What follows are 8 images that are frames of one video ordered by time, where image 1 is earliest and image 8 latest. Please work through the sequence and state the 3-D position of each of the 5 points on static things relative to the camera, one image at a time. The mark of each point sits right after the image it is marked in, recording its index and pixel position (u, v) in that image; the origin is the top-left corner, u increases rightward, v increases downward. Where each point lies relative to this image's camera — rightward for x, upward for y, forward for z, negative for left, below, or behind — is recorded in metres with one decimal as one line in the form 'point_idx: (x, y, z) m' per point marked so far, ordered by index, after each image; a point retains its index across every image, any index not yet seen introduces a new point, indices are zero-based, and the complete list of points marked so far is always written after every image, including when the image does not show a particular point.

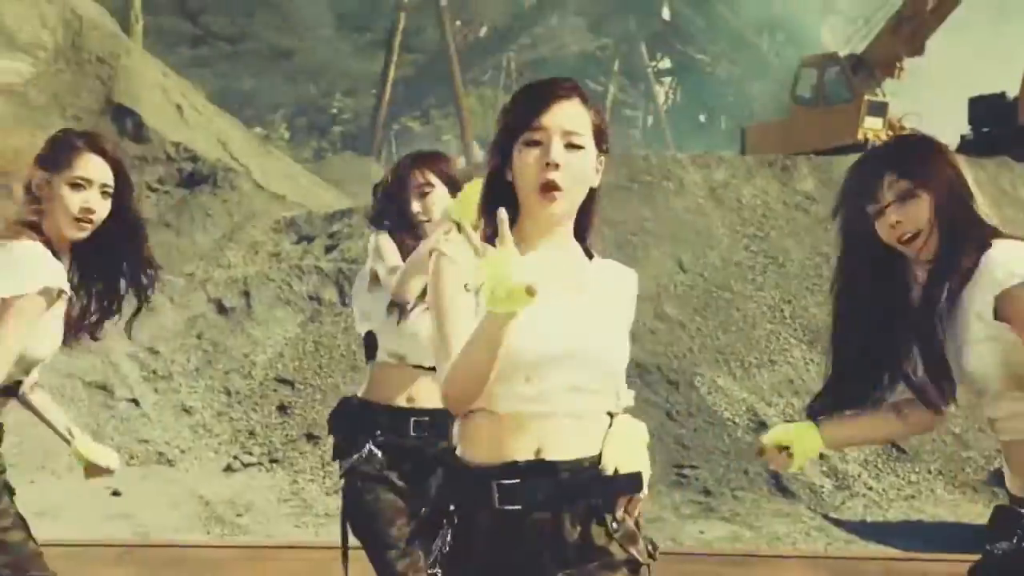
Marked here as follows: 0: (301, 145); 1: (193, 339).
0: (-1.0, +0.7, +3.6) m
1: (-1.3, -0.2, +3.3) m
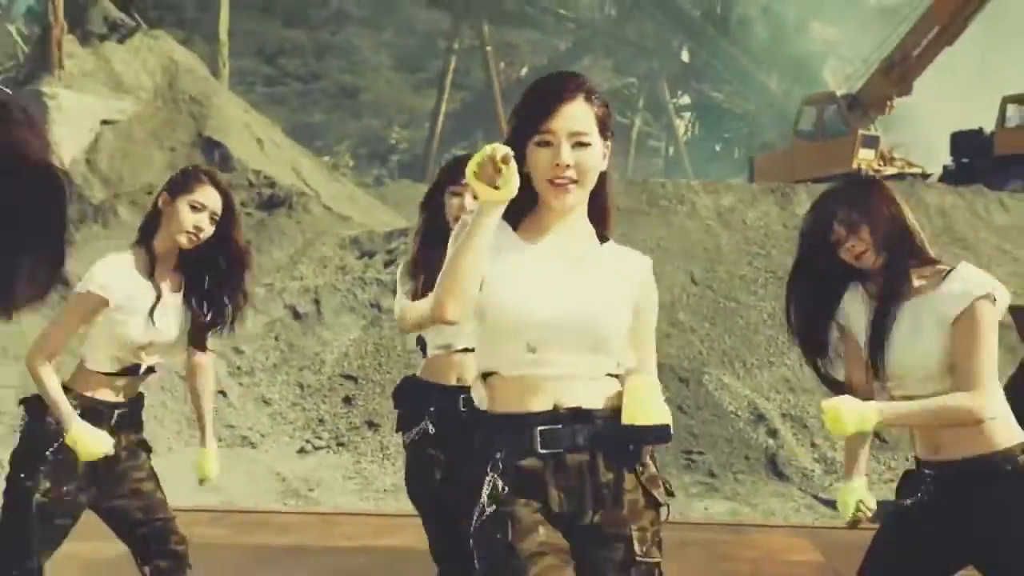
0: (-0.8, +0.6, +4.2) m
1: (-1.1, -0.2, +3.8) m
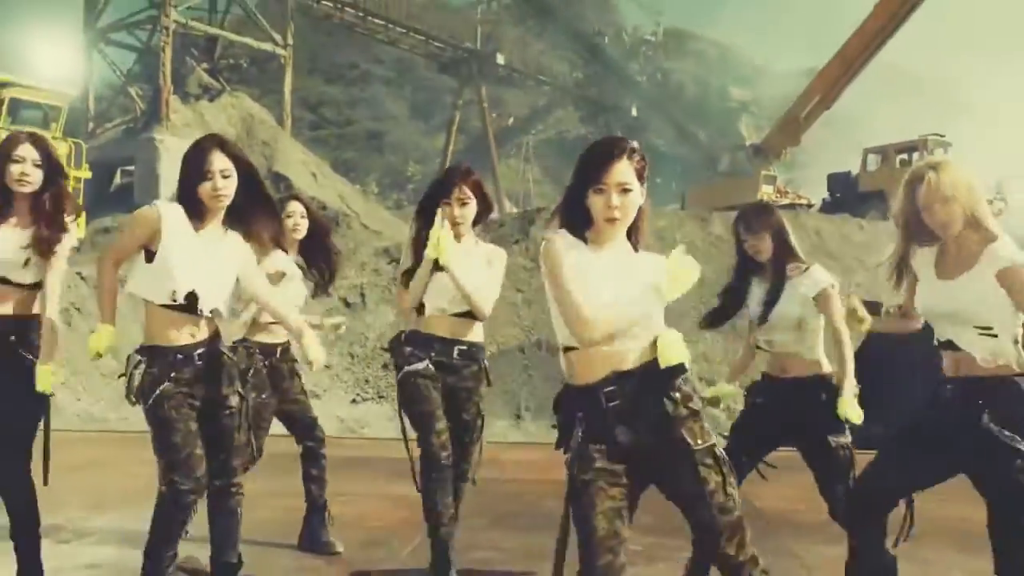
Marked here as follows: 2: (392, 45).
0: (-0.8, +0.6, +5.5) m
1: (-1.2, -0.2, +5.2) m
2: (-0.9, +1.7, +5.7) m
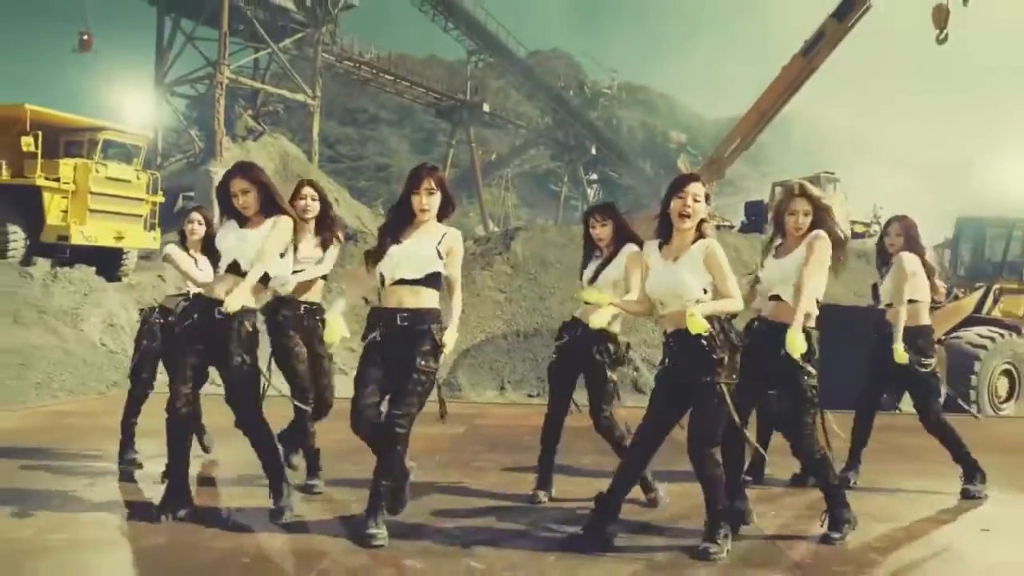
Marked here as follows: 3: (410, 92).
0: (-1.0, +0.6, +6.9) m
1: (-1.3, -0.2, +6.5) m
2: (-1.0, +1.7, +7.1) m
3: (-0.9, +1.7, +7.1) m
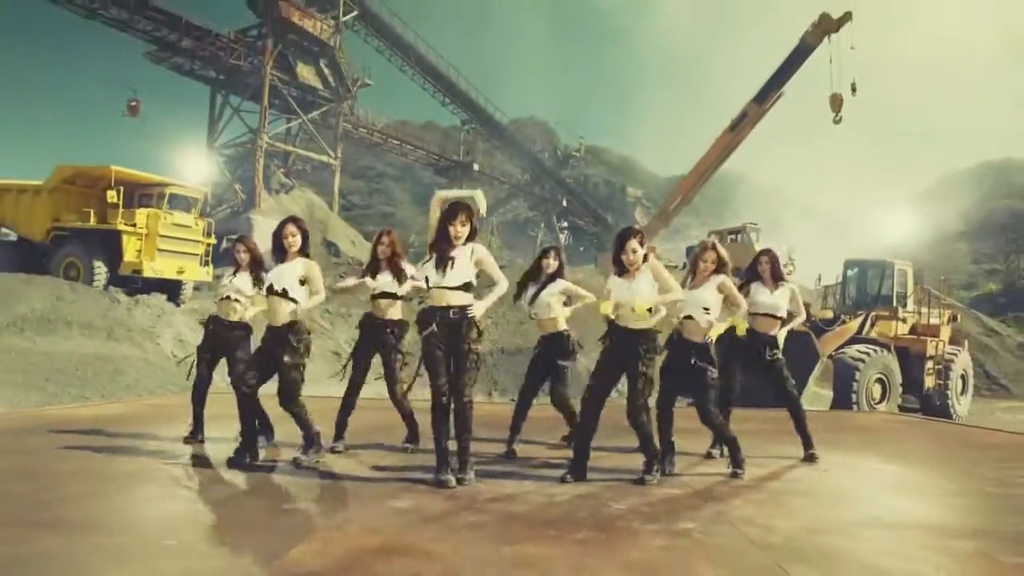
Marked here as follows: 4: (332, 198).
0: (-1.1, +0.3, +8.3) m
1: (-1.5, -0.5, +7.9) m
2: (-1.2, +1.4, +8.6) m
3: (-1.1, +1.4, +8.6) m
4: (-1.9, +0.9, +8.4) m
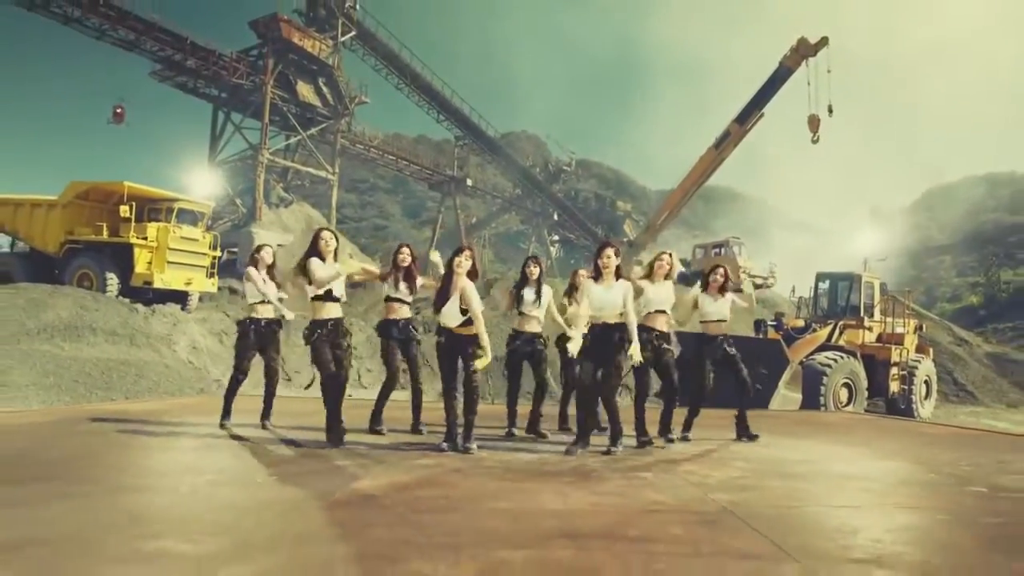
0: (-1.2, +0.2, +8.6) m
1: (-1.5, -0.6, +8.2) m
2: (-1.3, +1.3, +8.9) m
3: (-1.1, +1.3, +8.9) m
4: (-2.0, +0.8, +8.6) m
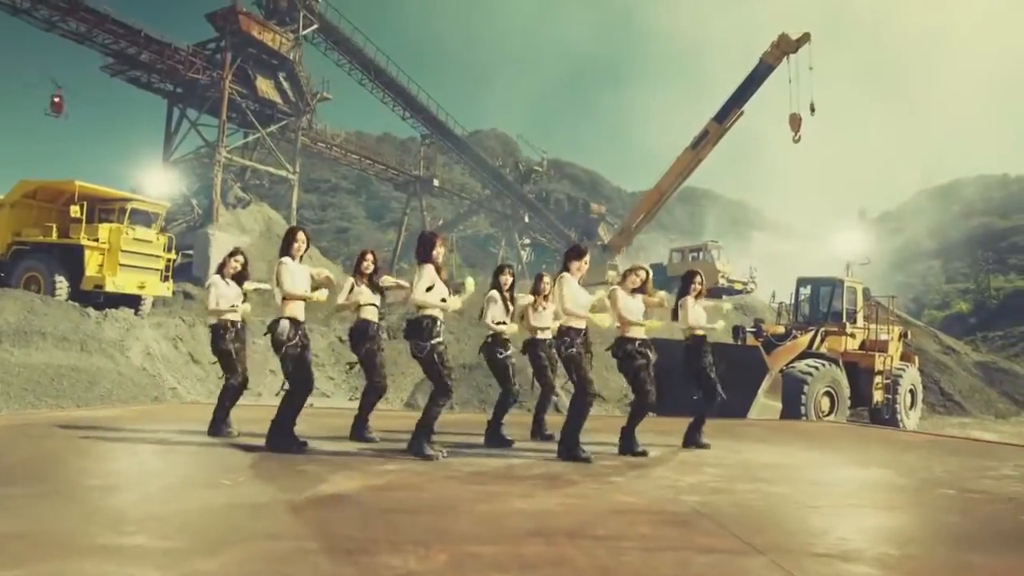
0: (-1.5, +0.1, +8.3) m
1: (-1.9, -0.7, +7.8) m
2: (-1.6, +1.2, +8.6) m
3: (-1.5, +1.3, +8.6) m
4: (-2.3, +0.7, +8.3) m
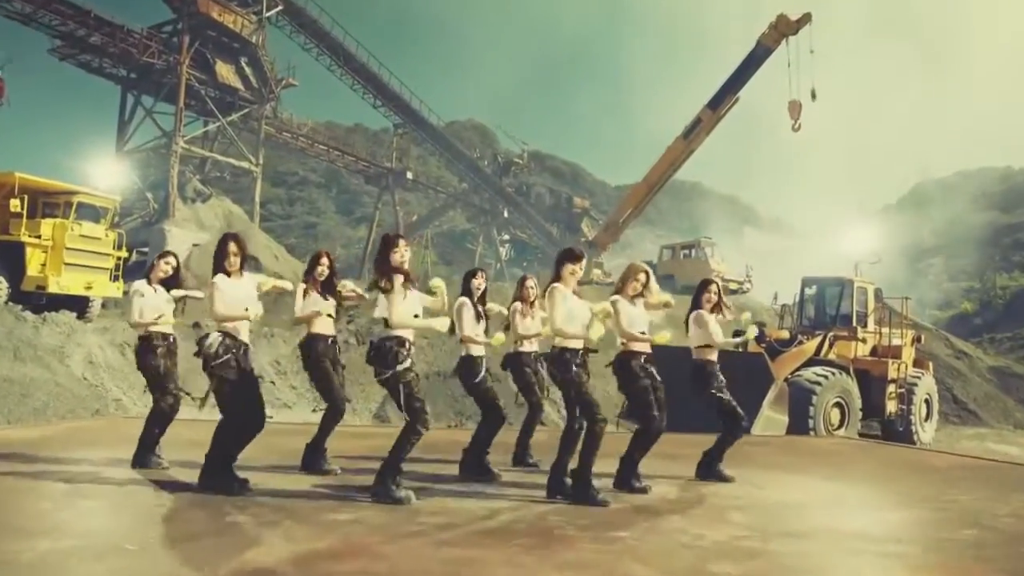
0: (-1.7, +0.1, +7.8) m
1: (-2.0, -0.6, +7.4) m
2: (-1.8, +1.3, +8.1) m
3: (-1.7, +1.3, +8.1) m
4: (-2.5, +0.7, +7.8) m
